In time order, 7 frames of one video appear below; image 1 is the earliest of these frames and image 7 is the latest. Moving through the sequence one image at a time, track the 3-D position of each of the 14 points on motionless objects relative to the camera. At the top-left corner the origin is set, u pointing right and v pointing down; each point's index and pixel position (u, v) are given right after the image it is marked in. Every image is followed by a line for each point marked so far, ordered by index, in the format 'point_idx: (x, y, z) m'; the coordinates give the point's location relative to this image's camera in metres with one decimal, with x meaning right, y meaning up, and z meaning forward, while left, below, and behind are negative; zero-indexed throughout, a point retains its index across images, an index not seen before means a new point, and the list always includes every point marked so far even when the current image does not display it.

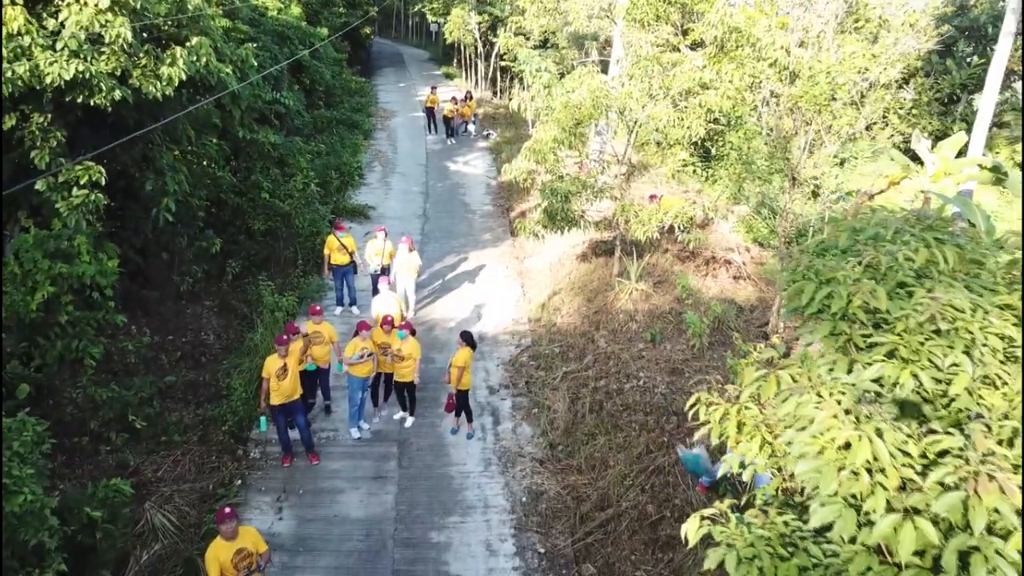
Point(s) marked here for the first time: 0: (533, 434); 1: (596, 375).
0: (+0.3, -2.4, +8.6) m
1: (+1.5, -1.5, +9.1) m
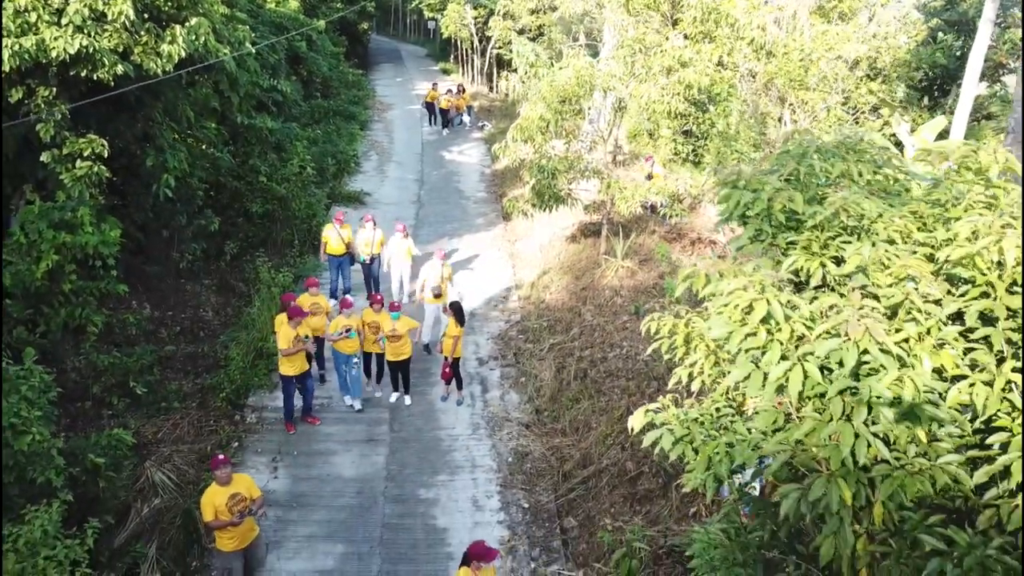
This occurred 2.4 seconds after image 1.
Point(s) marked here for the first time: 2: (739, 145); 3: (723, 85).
0: (+0.1, -1.9, +8.9) m
1: (+1.3, -1.1, +9.4) m
2: (+4.4, +2.7, +10.0) m
3: (+4.1, +3.8, +9.9) m
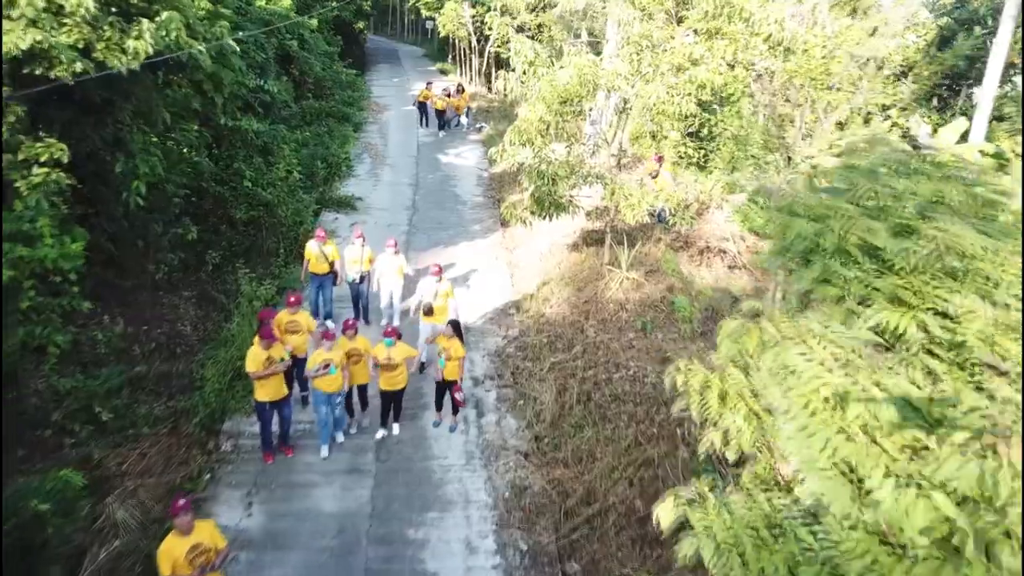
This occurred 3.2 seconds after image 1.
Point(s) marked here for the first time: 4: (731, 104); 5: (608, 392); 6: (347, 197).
0: (+0.1, -2.2, +8.2) m
1: (+1.2, -1.3, +8.7) m
2: (+4.4, +2.5, +9.4) m
3: (+4.0, +3.6, +9.2) m
4: (+4.3, +3.7, +10.3) m
5: (+1.5, -1.6, +8.1) m
6: (-4.6, +2.6, +14.7) m
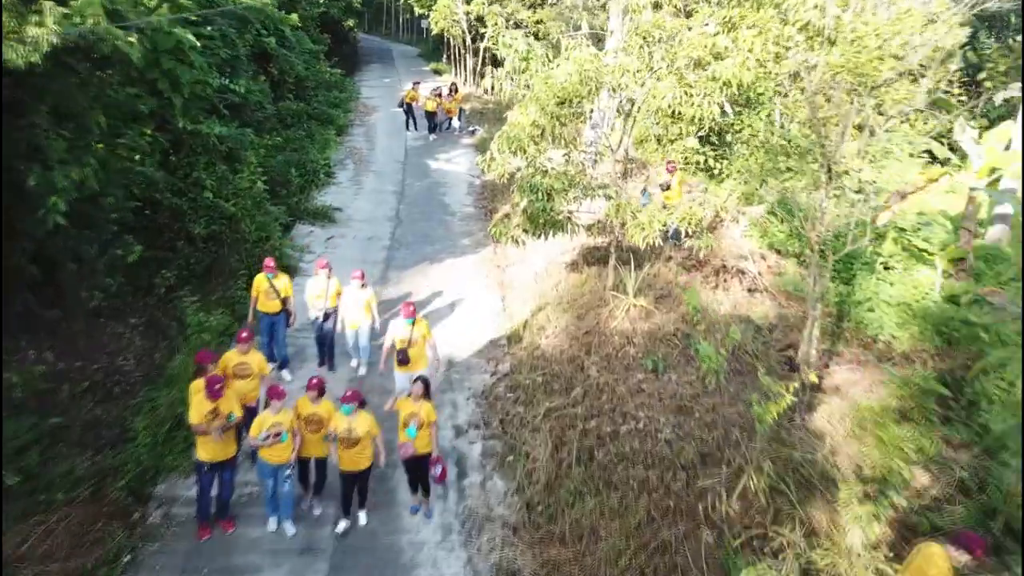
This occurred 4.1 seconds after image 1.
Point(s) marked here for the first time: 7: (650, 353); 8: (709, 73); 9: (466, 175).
0: (-0.1, -2.7, +6.9) m
1: (+1.0, -1.8, +7.4) m
2: (+4.2, +2.0, +8.1) m
3: (+3.9, +3.1, +7.9) m
4: (+4.1, +3.2, +9.0) m
5: (+1.3, -2.1, +6.8) m
6: (-4.8, +2.1, +13.3) m
7: (+2.1, -1.0, +8.0) m
8: (+2.8, +3.1, +7.4) m
9: (-1.4, +3.5, +16.0) m
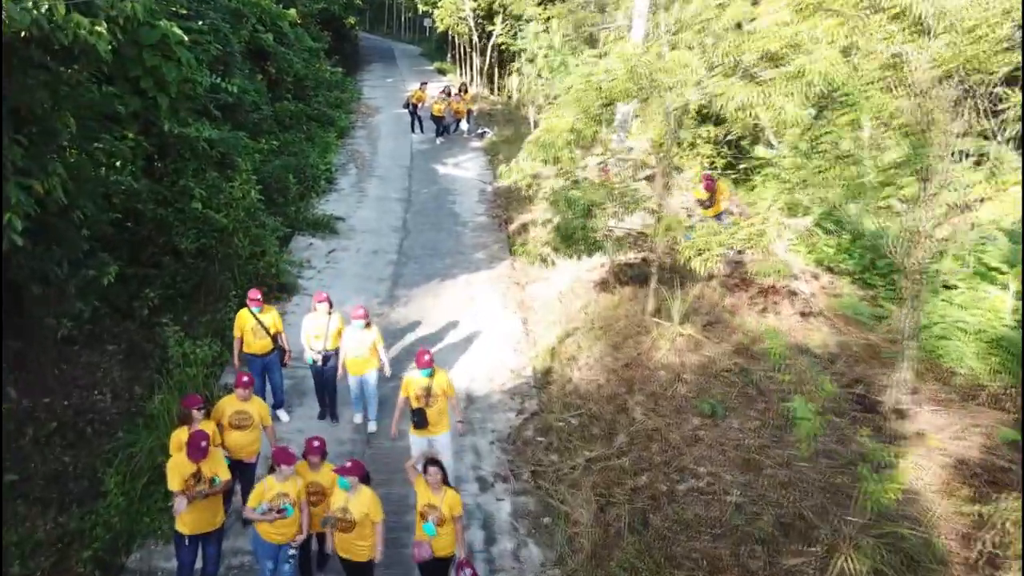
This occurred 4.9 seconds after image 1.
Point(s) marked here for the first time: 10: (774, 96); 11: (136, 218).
0: (+0.4, -3.0, +5.8) m
1: (+1.5, -2.2, +6.3) m
2: (+4.7, +1.6, +7.0) m
3: (+4.3, +2.7, +6.8) m
4: (+4.6, +2.8, +7.9) m
5: (+1.8, -2.5, +5.8) m
6: (-4.4, +1.7, +12.3) m
7: (+2.6, -1.4, +7.0) m
8: (+3.2, +2.7, +6.4) m
9: (-1.0, +3.1, +14.9) m
10: (+3.1, +2.3, +6.5) m
11: (-6.7, +1.2, +9.2) m
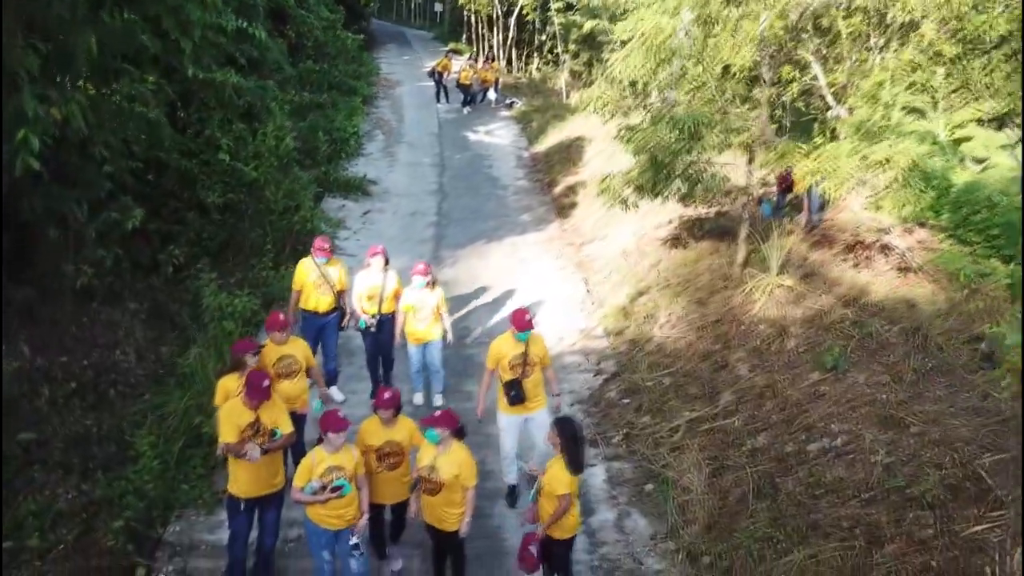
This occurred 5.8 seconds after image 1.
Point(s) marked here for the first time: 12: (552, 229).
0: (+1.3, -2.3, +5.0) m
1: (+2.5, -1.5, +5.5) m
2: (+5.7, +2.3, +6.2) m
3: (+5.3, +3.4, +6.0) m
4: (+5.6, +3.5, +7.1) m
5: (+2.8, -1.8, +4.9) m
6: (-3.4, +2.4, +11.4) m
7: (+3.6, -0.7, +6.1) m
8: (+4.2, +3.4, +5.6) m
9: (0.0, +3.8, +14.1) m
10: (+4.1, +3.0, +5.6) m
11: (-5.7, +1.9, +8.3) m
12: (+0.8, +1.2, +10.3) m
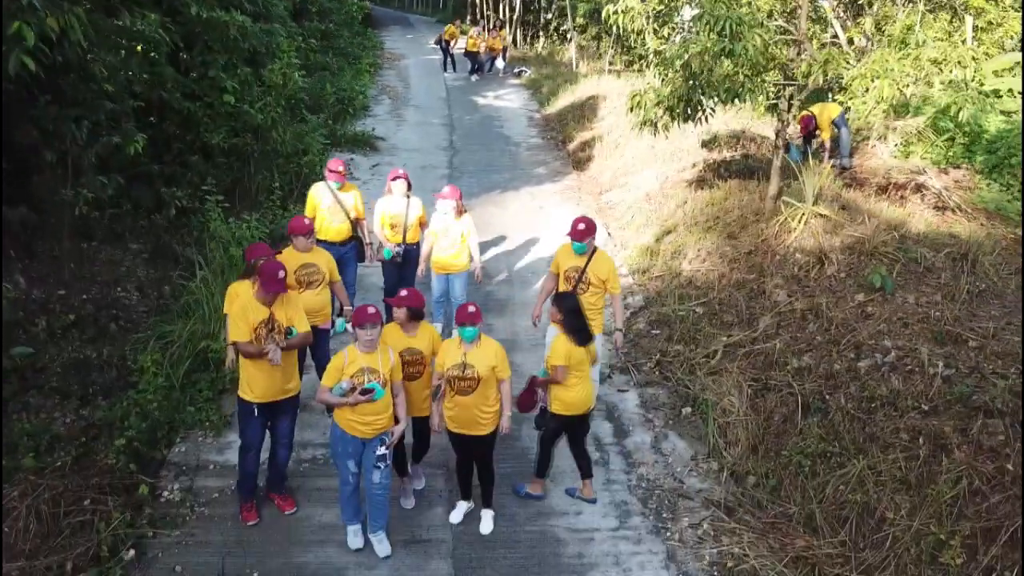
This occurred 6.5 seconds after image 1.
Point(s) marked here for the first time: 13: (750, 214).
0: (+1.6, -1.5, +4.6) m
1: (+2.7, -0.6, +5.2) m
2: (+5.9, +3.2, +5.8) m
3: (+5.6, +4.3, +5.7) m
4: (+5.8, +4.4, +6.8) m
5: (+3.0, -0.9, +4.6) m
6: (-3.1, +3.3, +11.1) m
7: (+3.8, +0.2, +5.8) m
8: (+4.5, +4.2, +5.2) m
9: (+0.3, +4.7, +13.7) m
10: (+4.3, +3.9, +5.3) m
11: (-5.4, +2.8, +8.0) m
12: (+1.1, +2.0, +9.9) m
13: (+3.2, +1.0, +7.0) m
